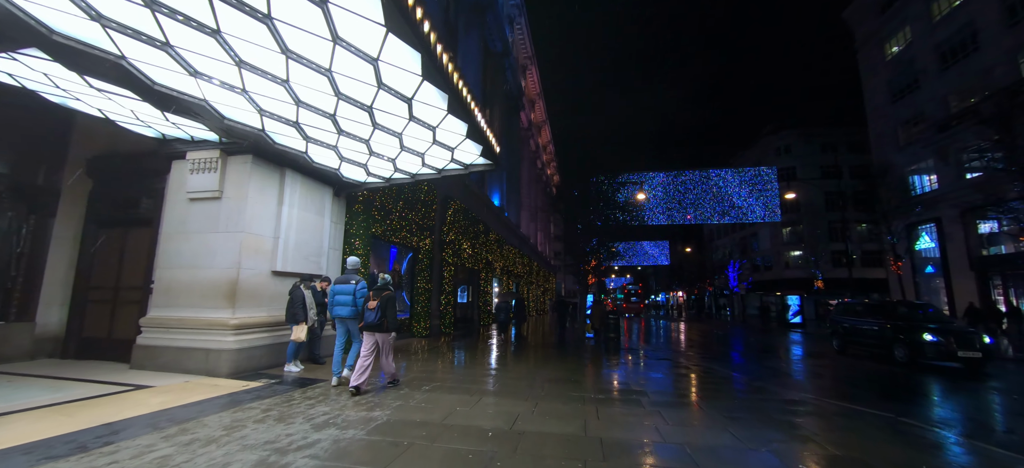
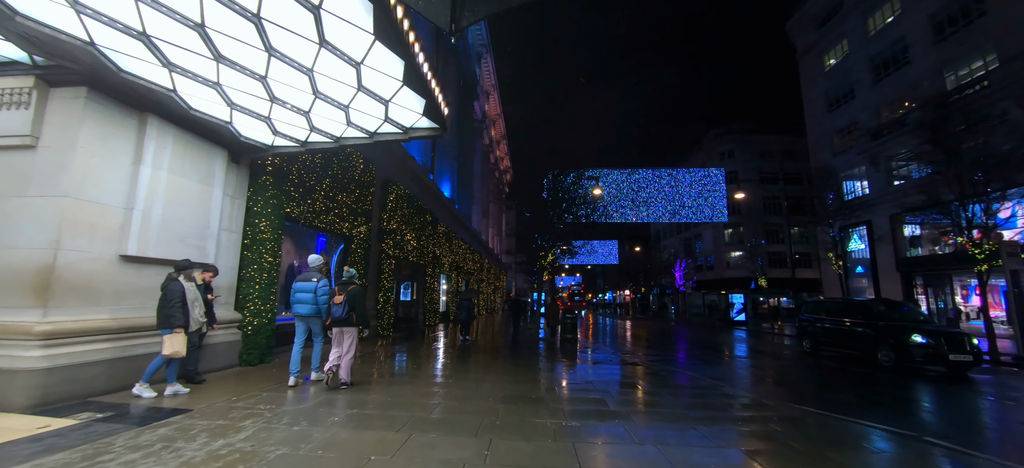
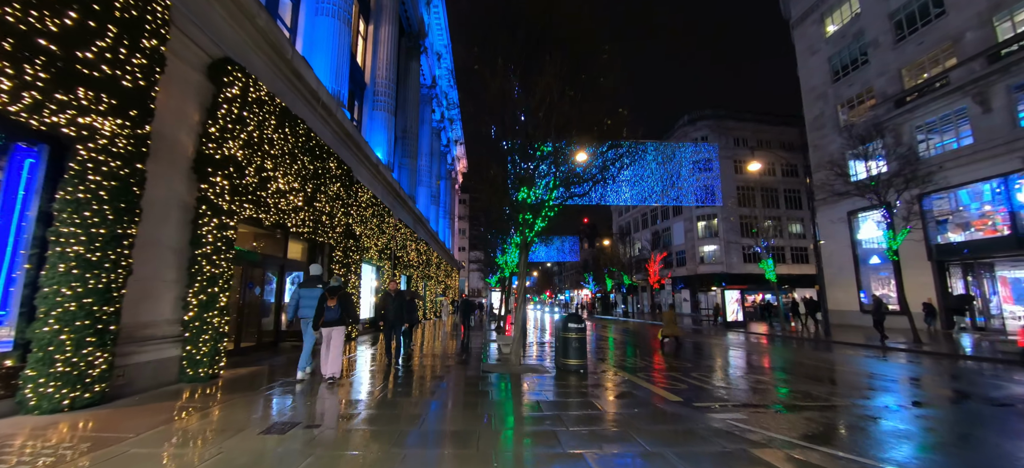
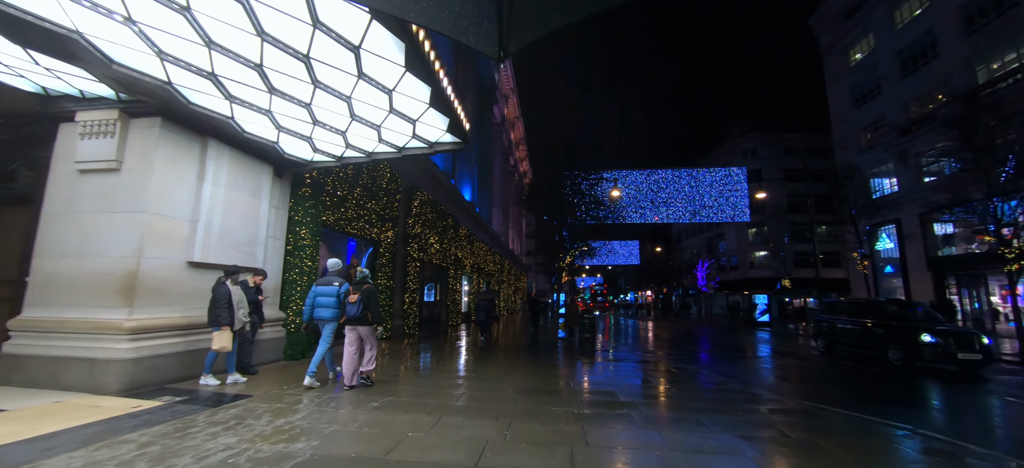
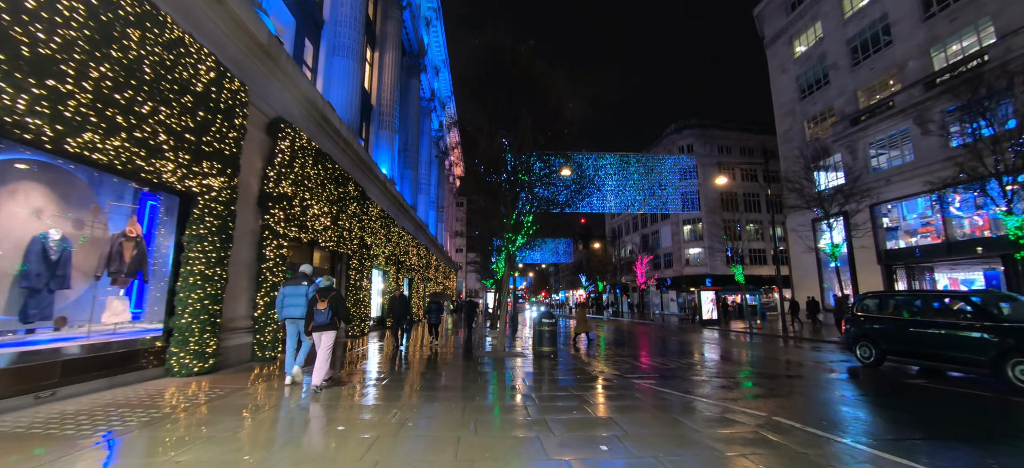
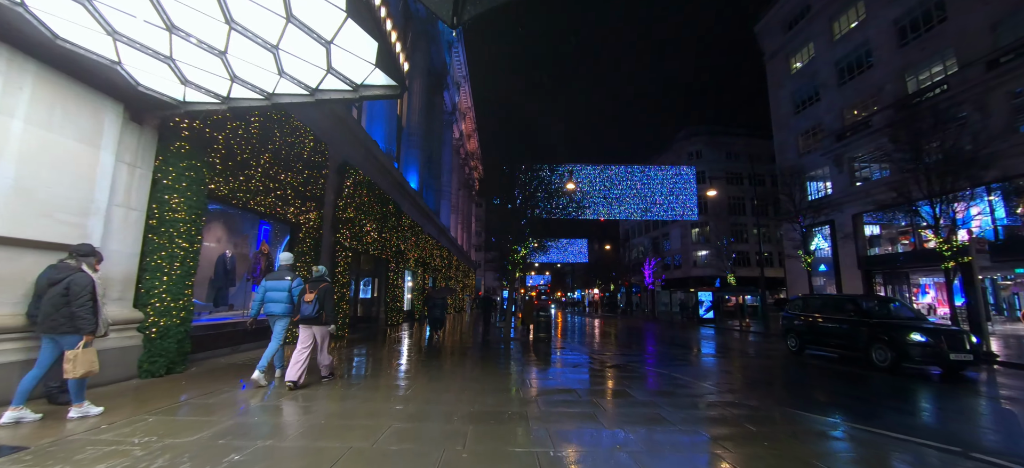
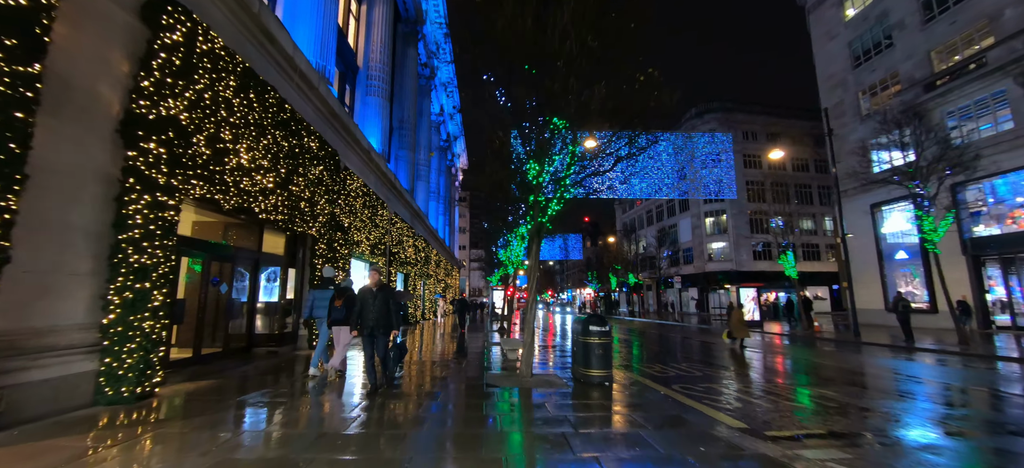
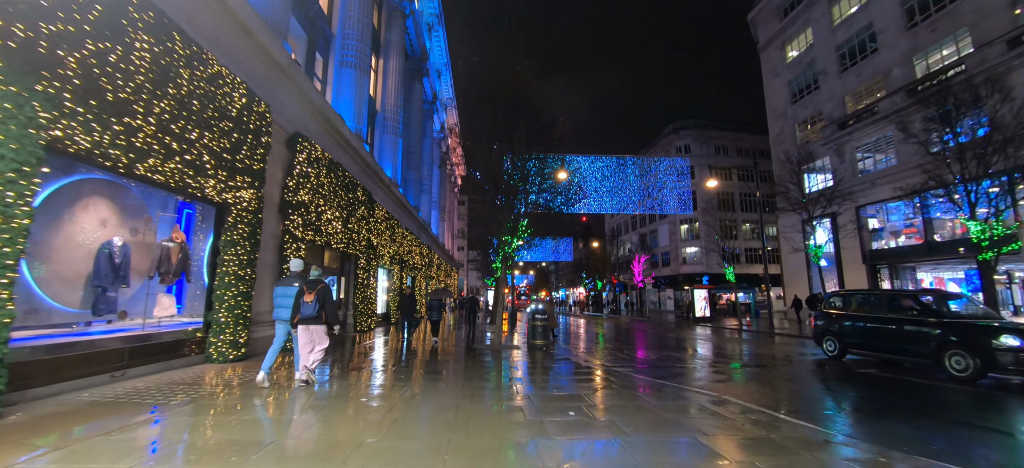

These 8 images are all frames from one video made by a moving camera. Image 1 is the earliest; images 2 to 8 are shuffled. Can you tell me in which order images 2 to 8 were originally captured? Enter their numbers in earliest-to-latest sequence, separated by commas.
4, 2, 6, 8, 5, 3, 7
